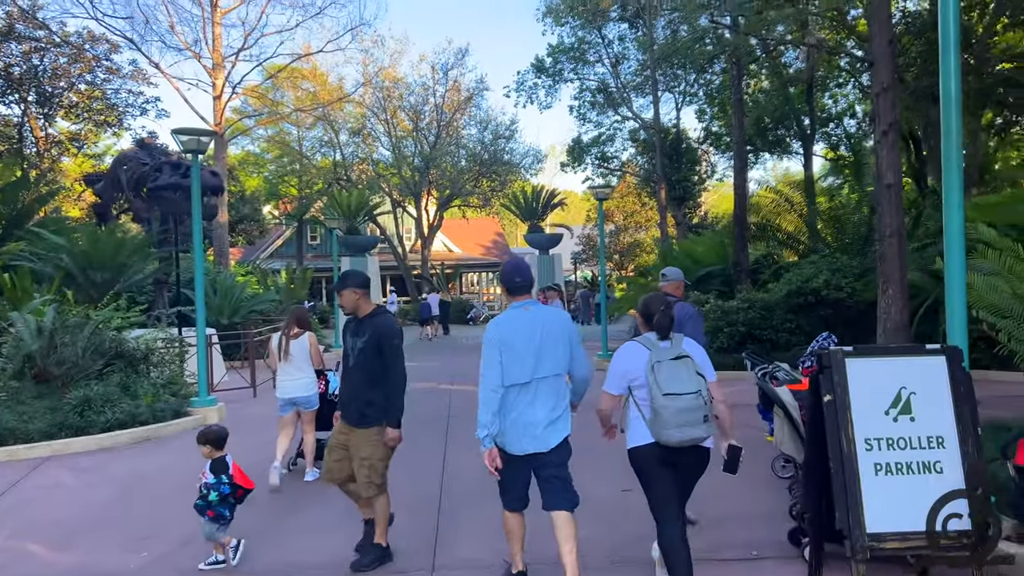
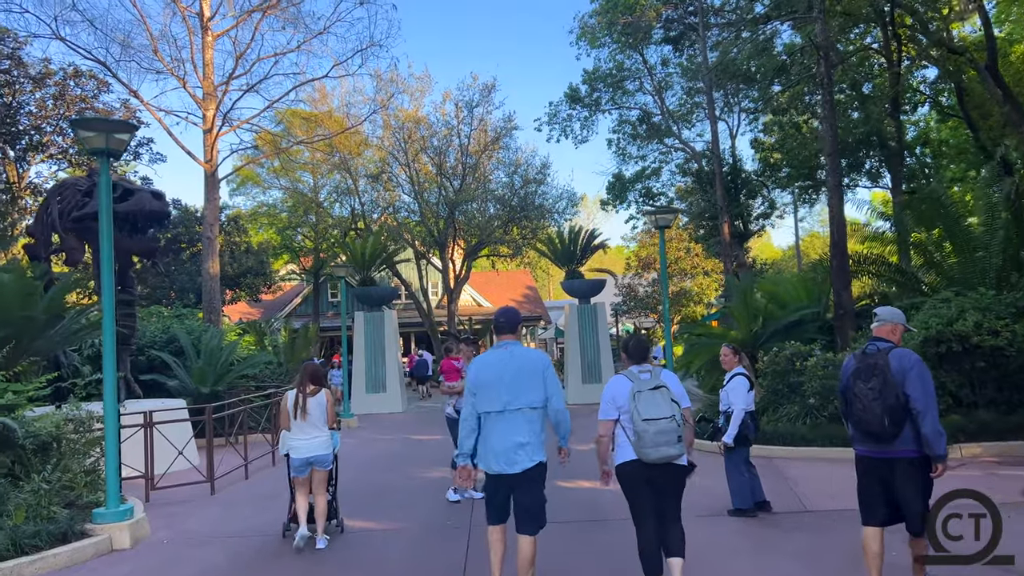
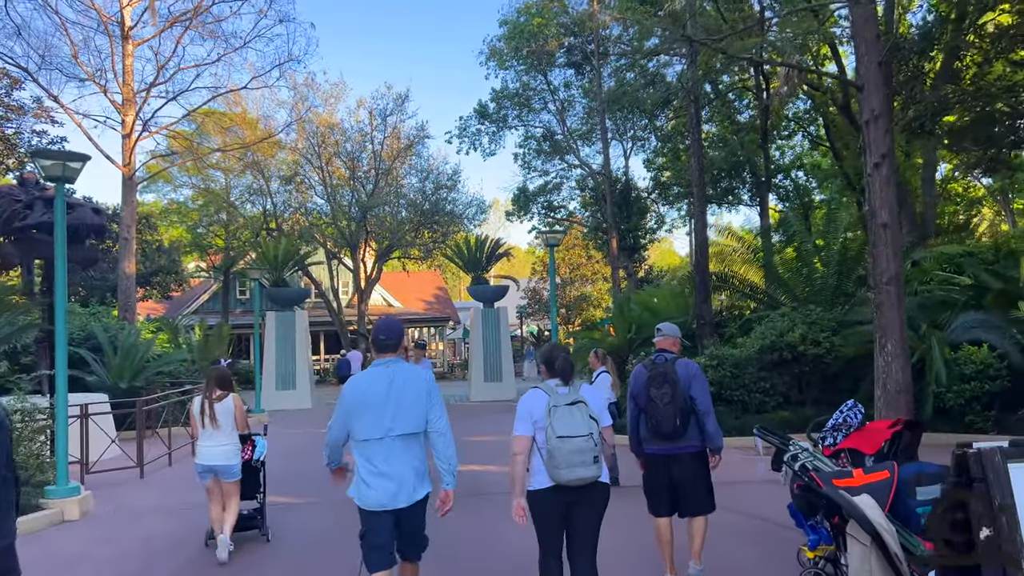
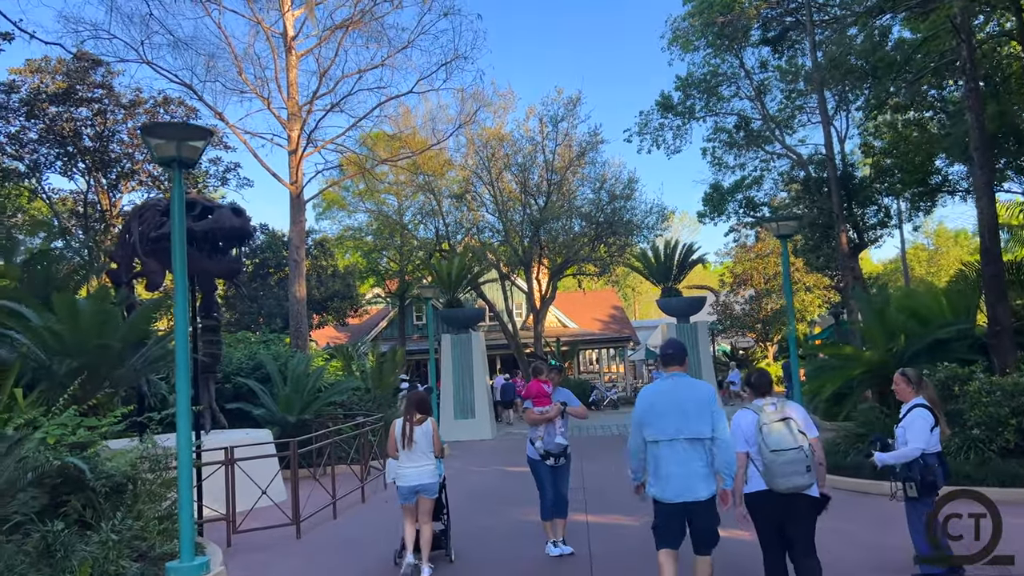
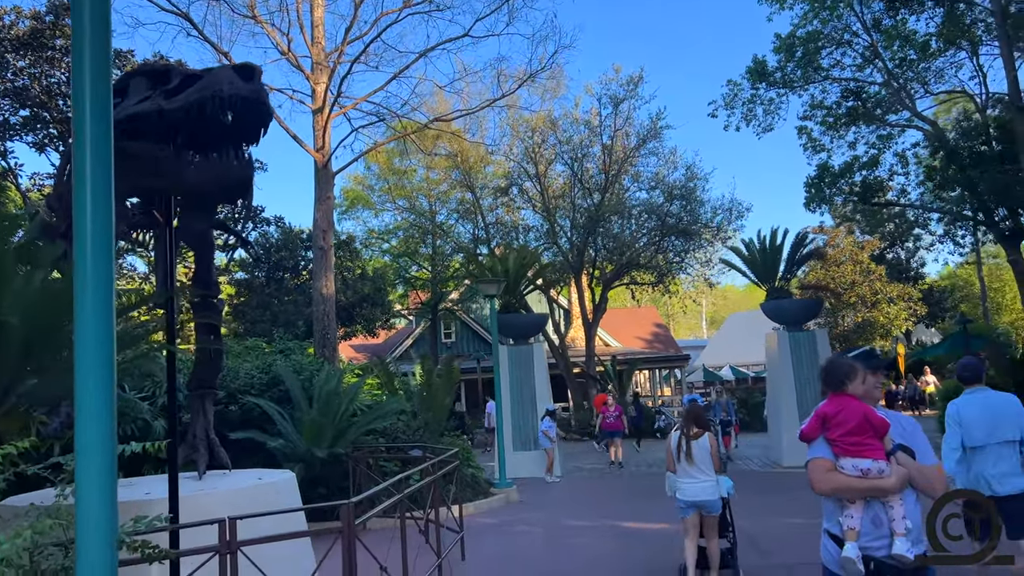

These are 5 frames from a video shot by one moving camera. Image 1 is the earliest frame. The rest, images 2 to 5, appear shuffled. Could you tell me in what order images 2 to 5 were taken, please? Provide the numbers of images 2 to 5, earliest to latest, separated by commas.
3, 2, 4, 5
